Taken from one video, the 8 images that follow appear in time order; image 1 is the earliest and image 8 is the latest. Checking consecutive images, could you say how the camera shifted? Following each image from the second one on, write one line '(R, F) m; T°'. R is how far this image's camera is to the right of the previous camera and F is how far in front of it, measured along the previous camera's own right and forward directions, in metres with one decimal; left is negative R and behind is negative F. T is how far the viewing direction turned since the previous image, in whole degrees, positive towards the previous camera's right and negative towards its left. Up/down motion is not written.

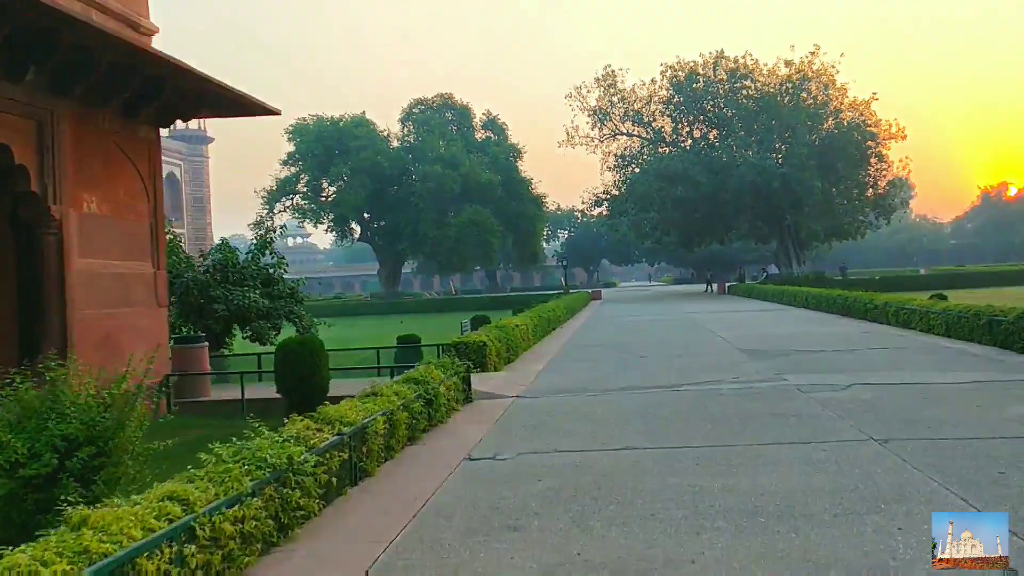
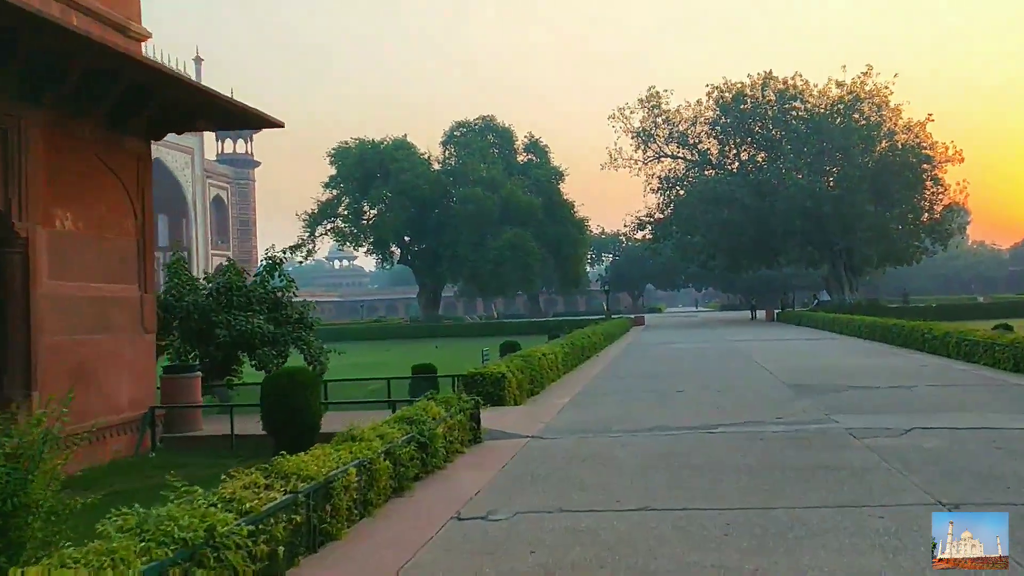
(+0.3, +1.0) m; -3°
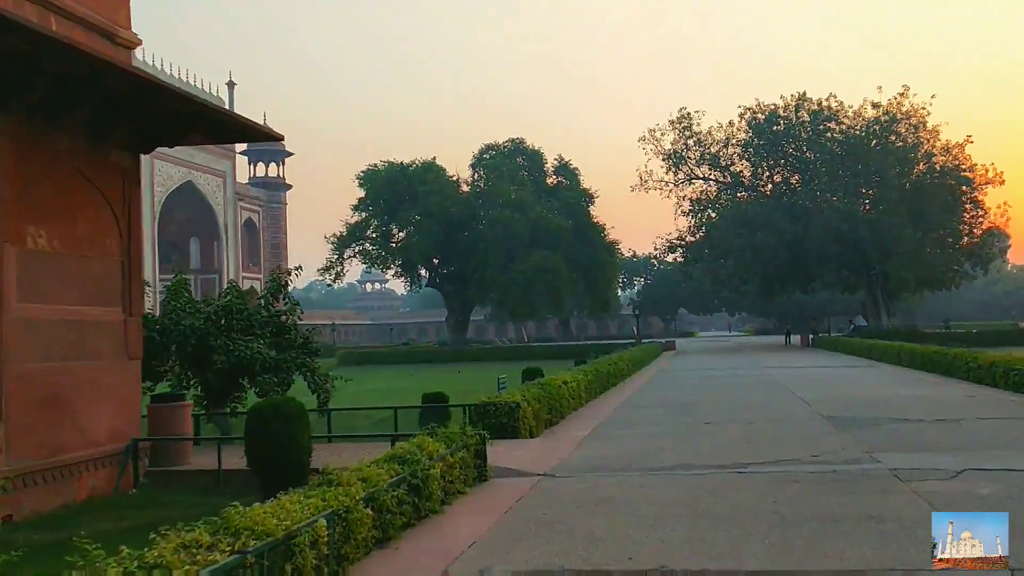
(+0.2, +0.8) m; -2°
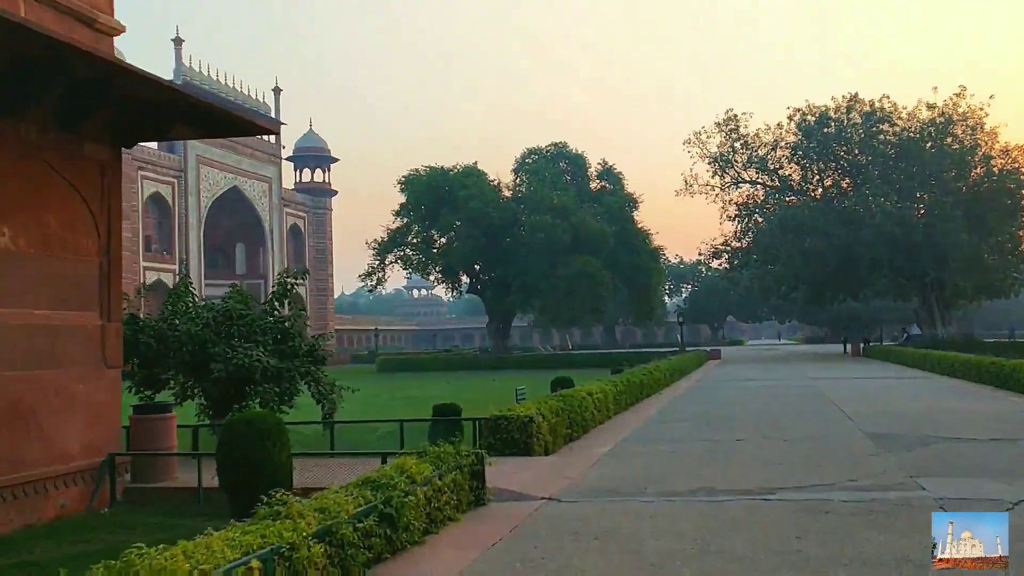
(+0.4, +0.8) m; -3°
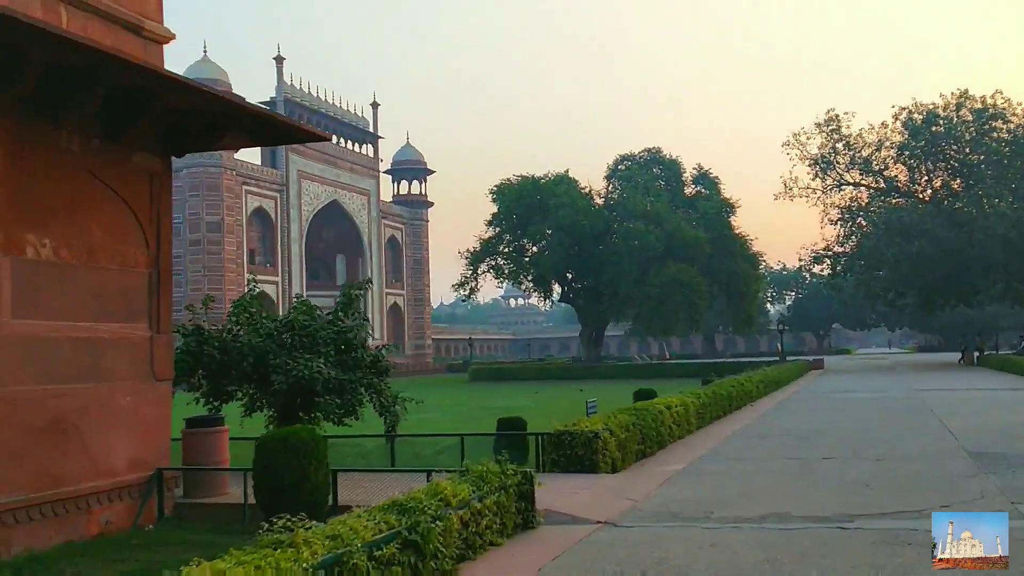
(+0.4, +0.5) m; -6°
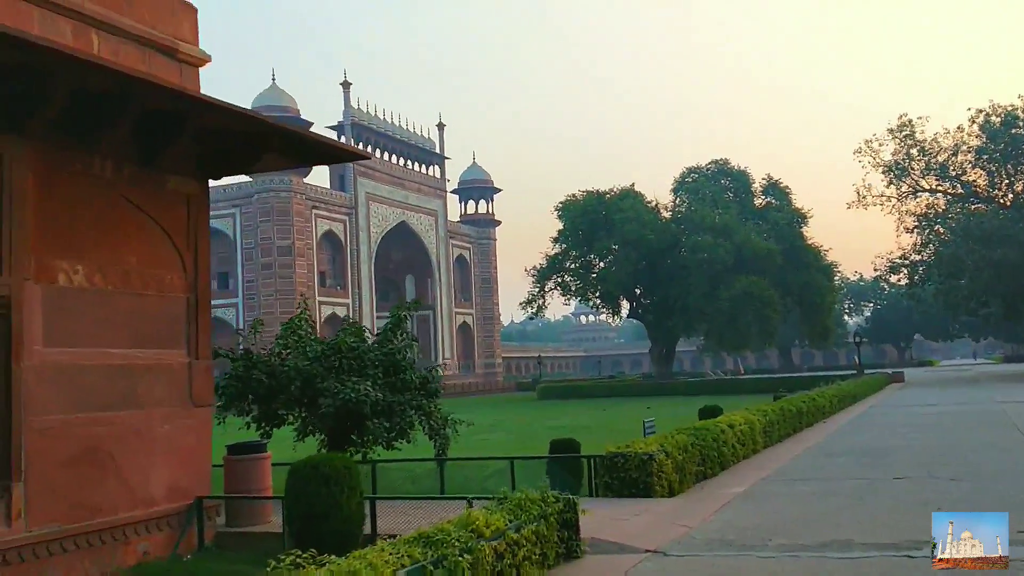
(+0.2, +0.3) m; -4°
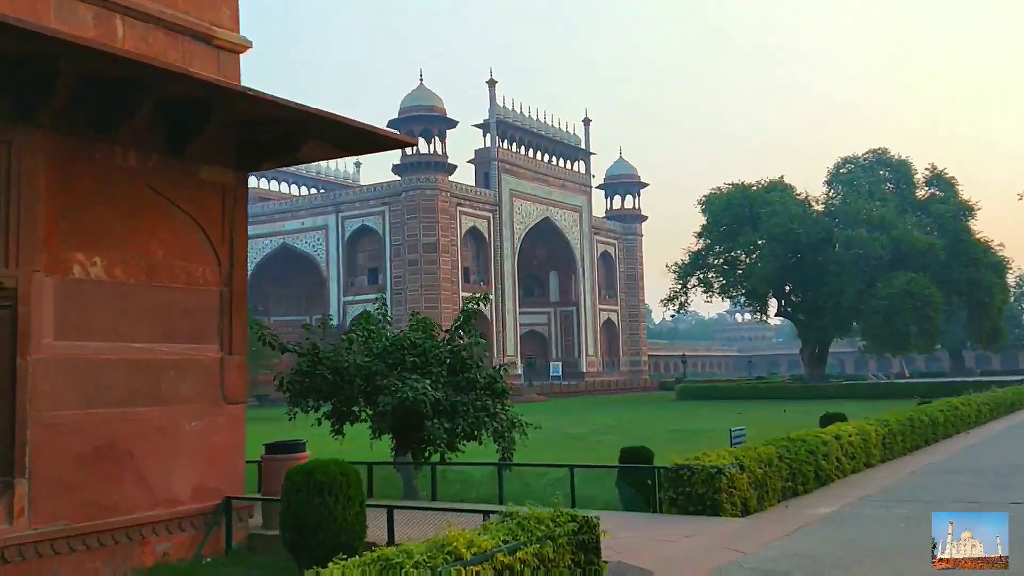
(+0.9, +0.7) m; -9°
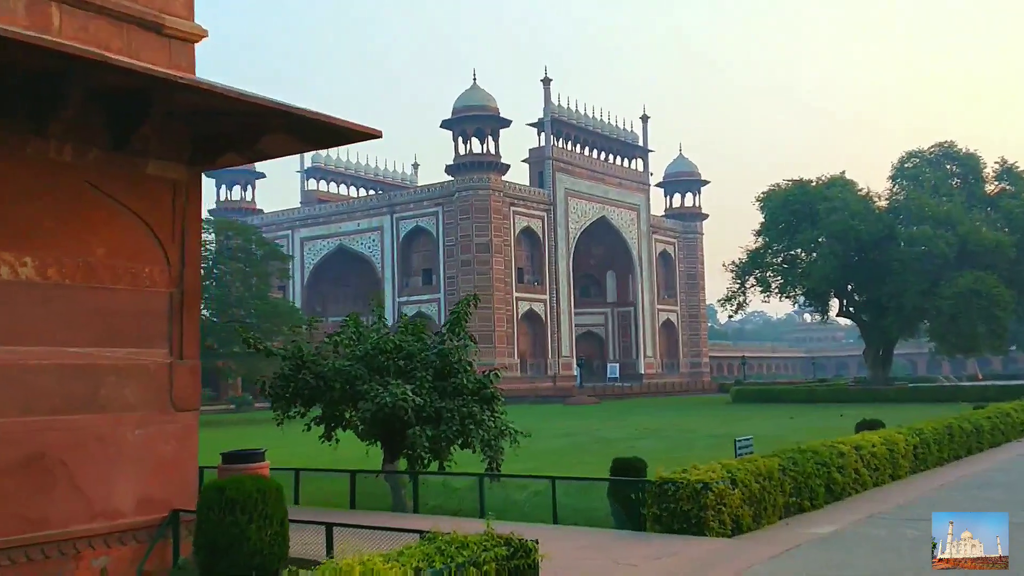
(+0.8, +0.6) m; -4°
